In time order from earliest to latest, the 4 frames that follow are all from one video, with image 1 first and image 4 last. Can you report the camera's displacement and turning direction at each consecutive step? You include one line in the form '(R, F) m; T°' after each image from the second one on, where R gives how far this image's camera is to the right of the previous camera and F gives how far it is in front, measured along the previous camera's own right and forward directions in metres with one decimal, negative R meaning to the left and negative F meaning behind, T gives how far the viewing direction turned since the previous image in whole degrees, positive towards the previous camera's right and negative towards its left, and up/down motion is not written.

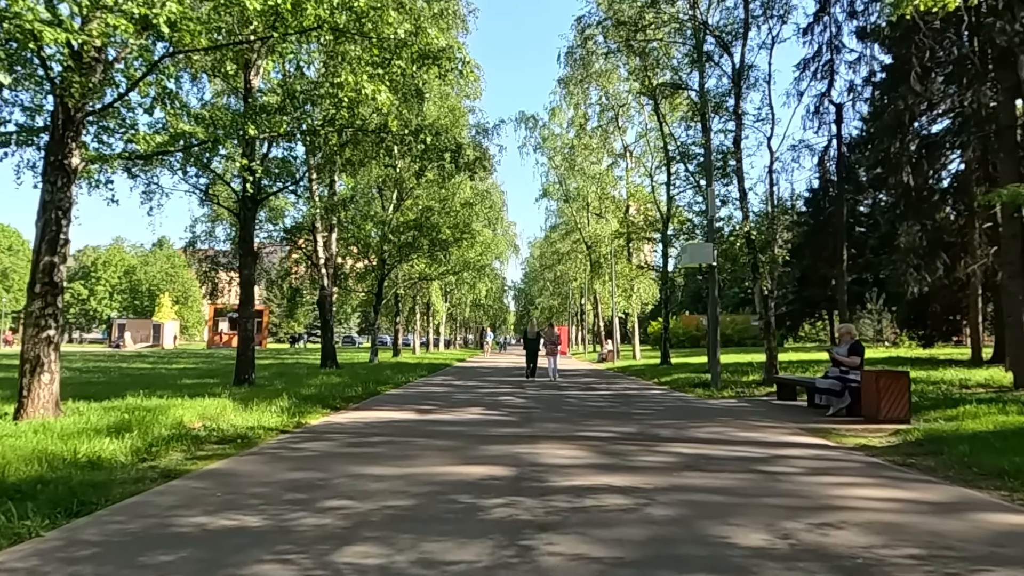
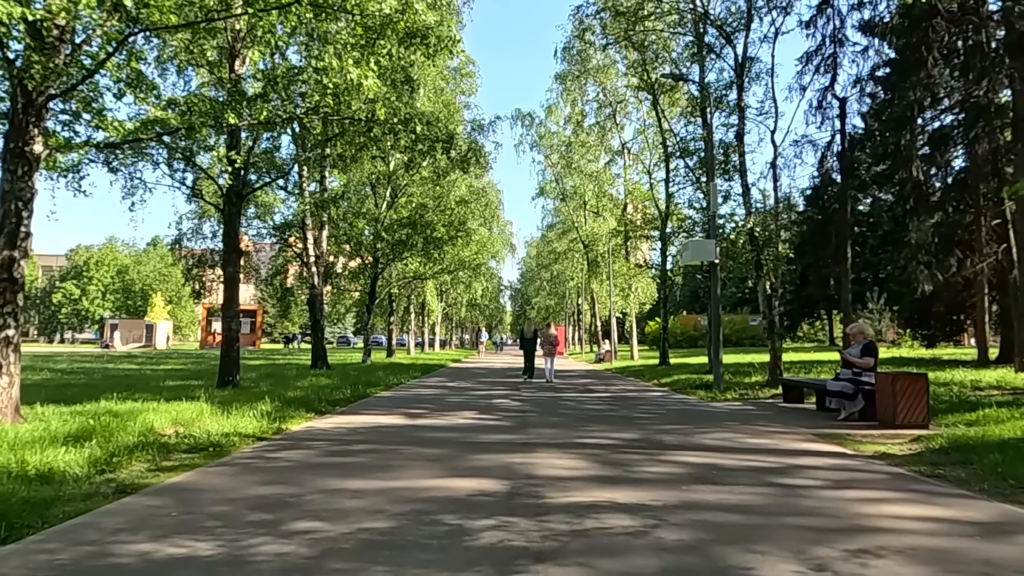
(0.0, +0.7) m; 0°
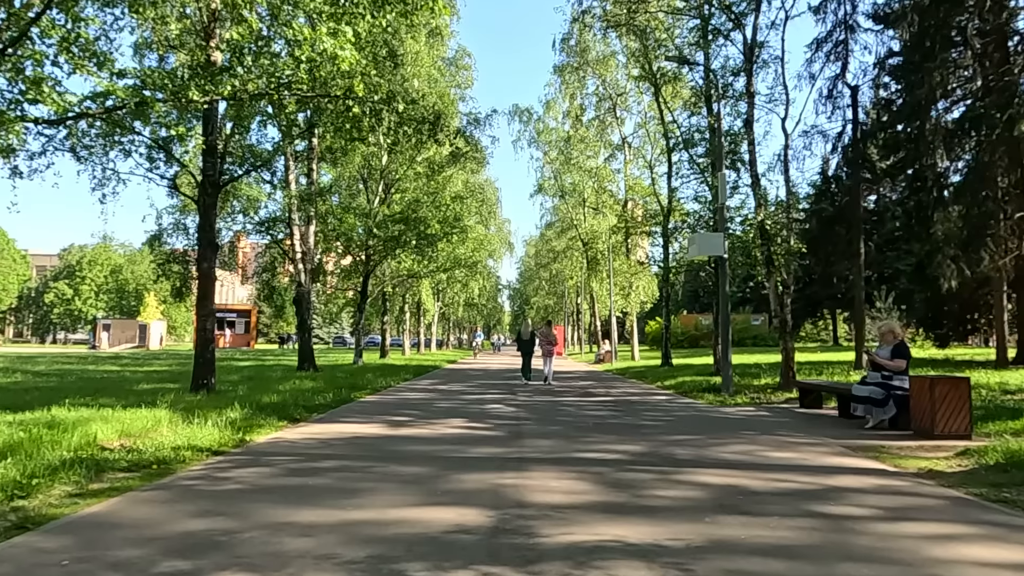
(+0.1, +1.3) m; 0°
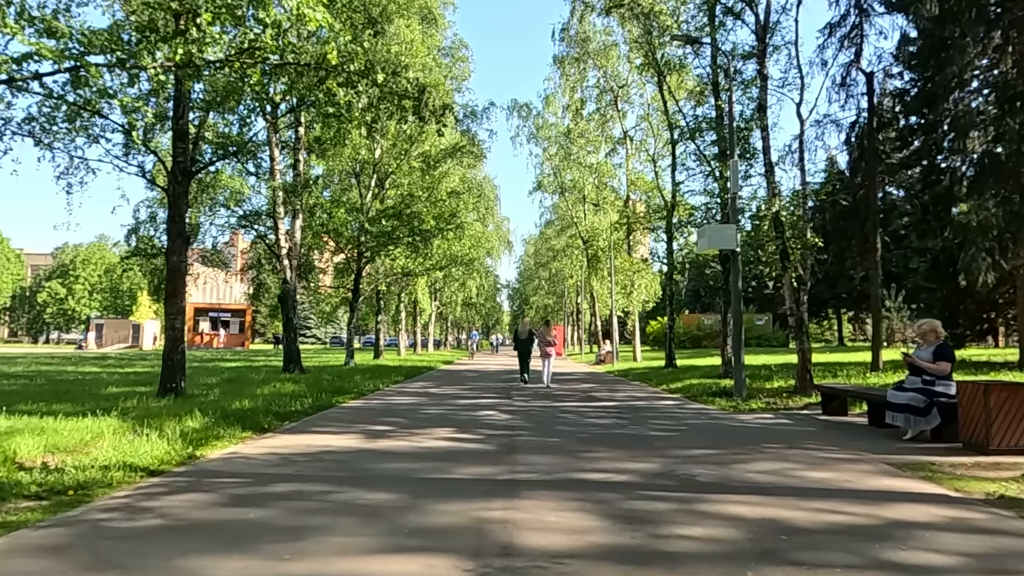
(+0.1, +1.4) m; 0°
